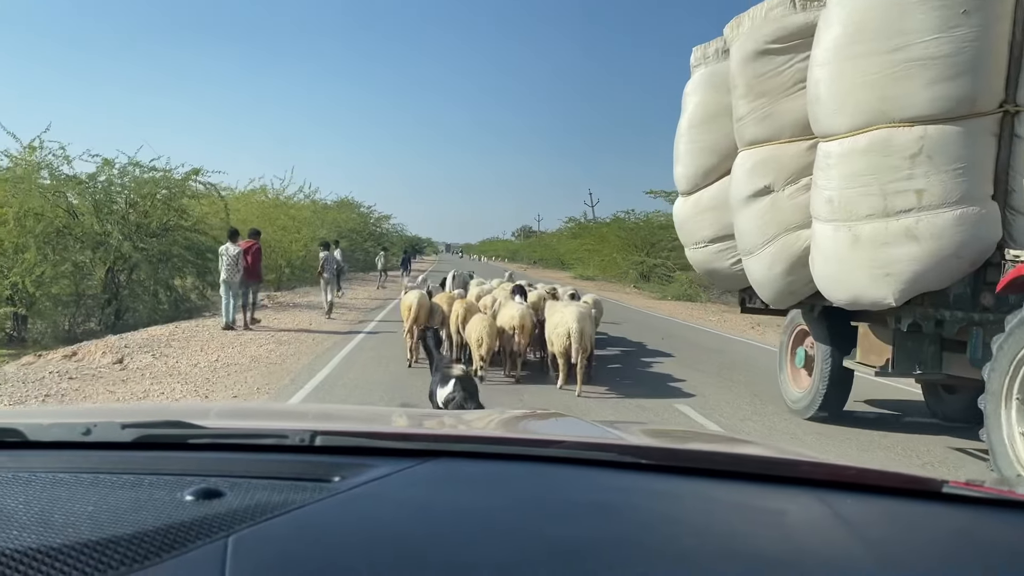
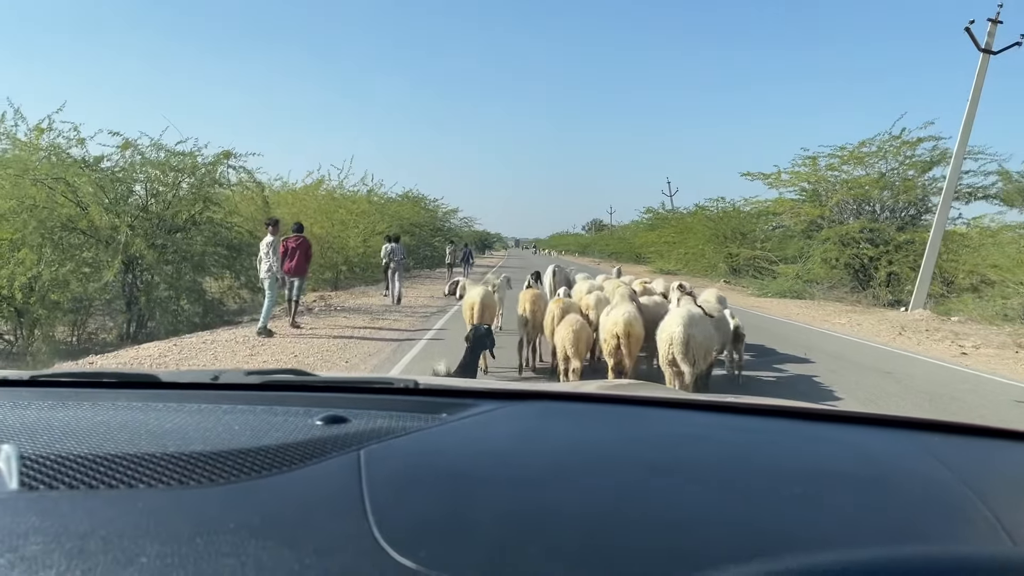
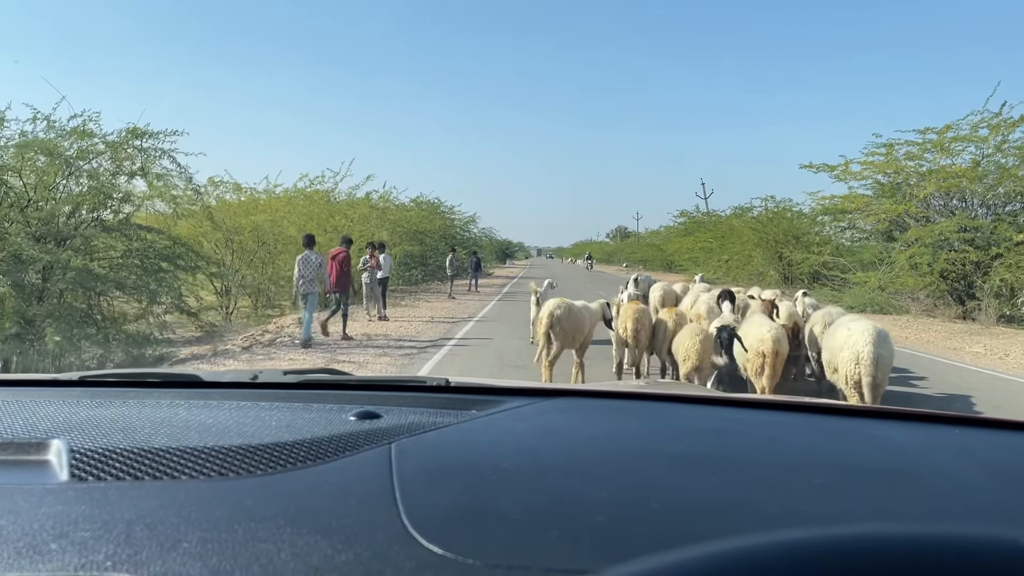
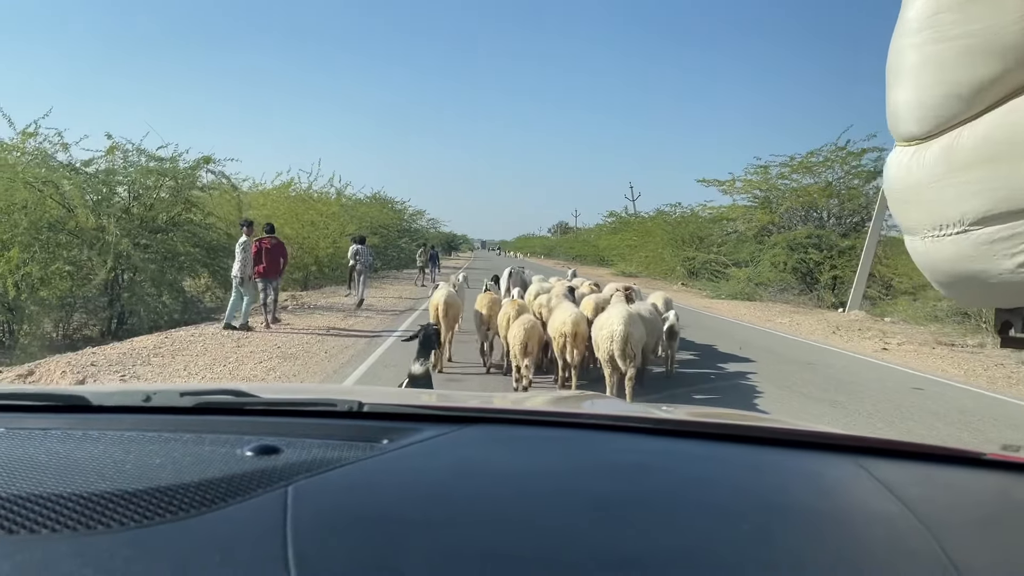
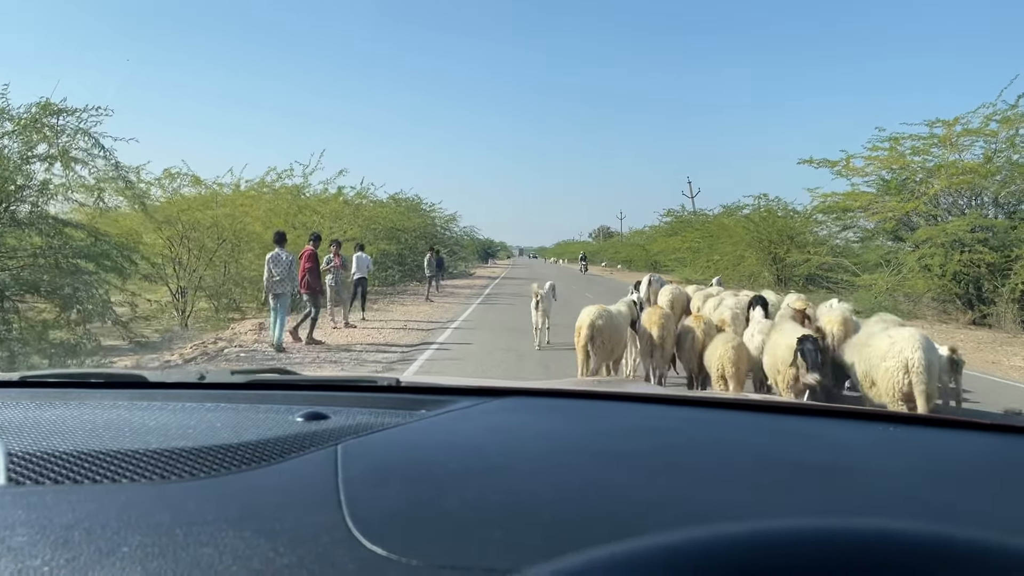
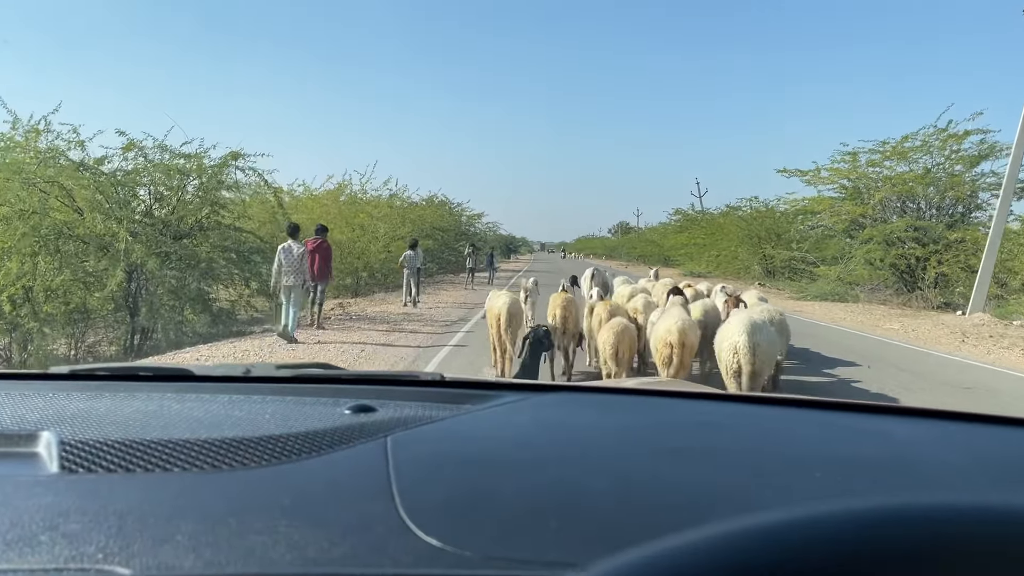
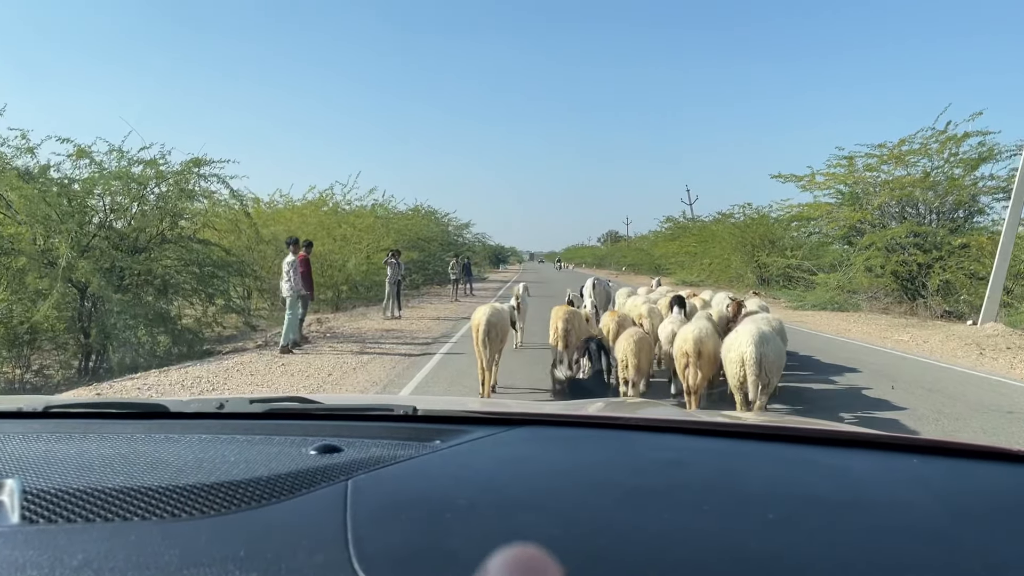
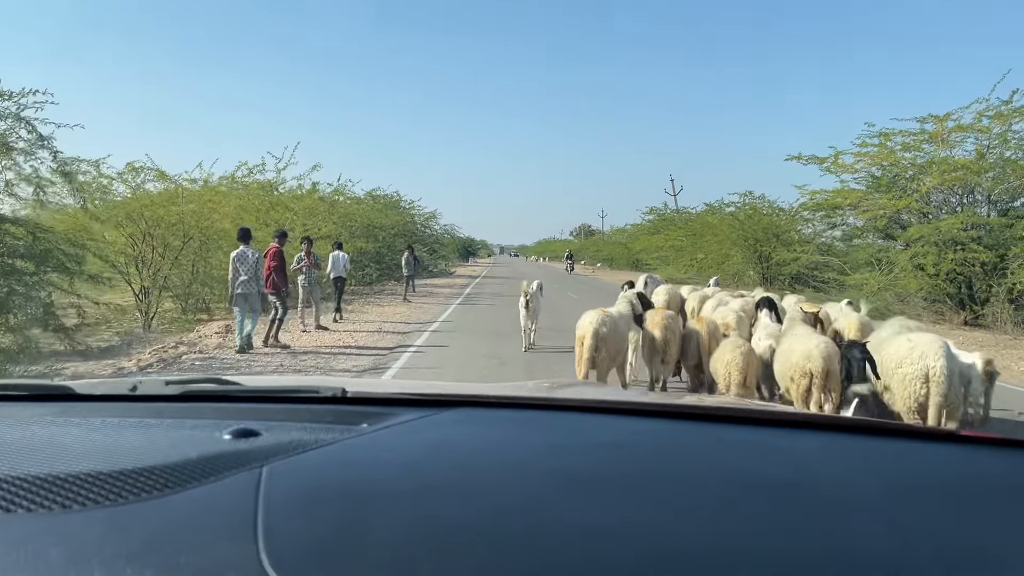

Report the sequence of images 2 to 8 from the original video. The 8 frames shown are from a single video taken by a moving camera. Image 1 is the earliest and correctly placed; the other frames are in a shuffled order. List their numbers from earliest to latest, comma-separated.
4, 2, 6, 7, 3, 5, 8
